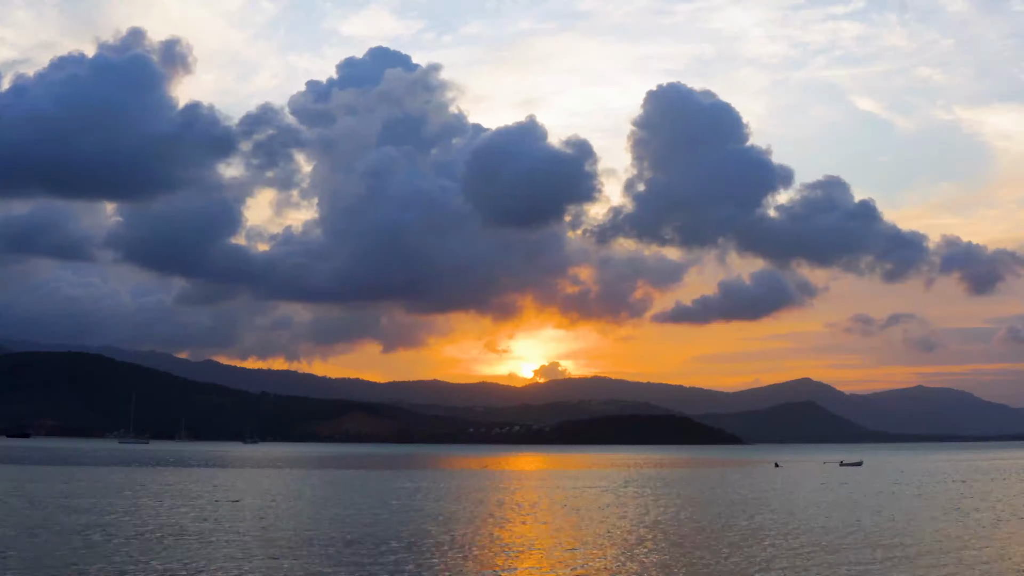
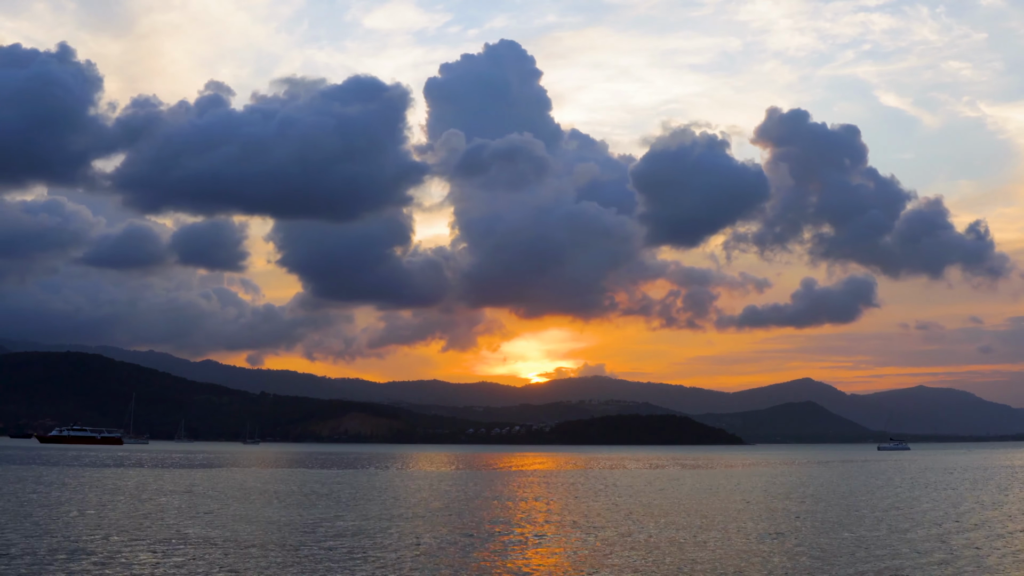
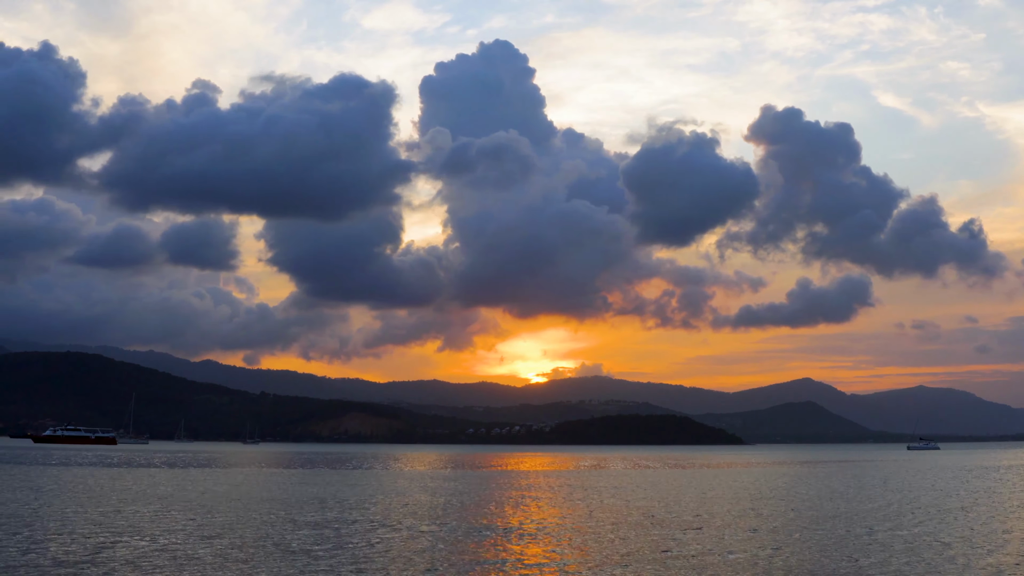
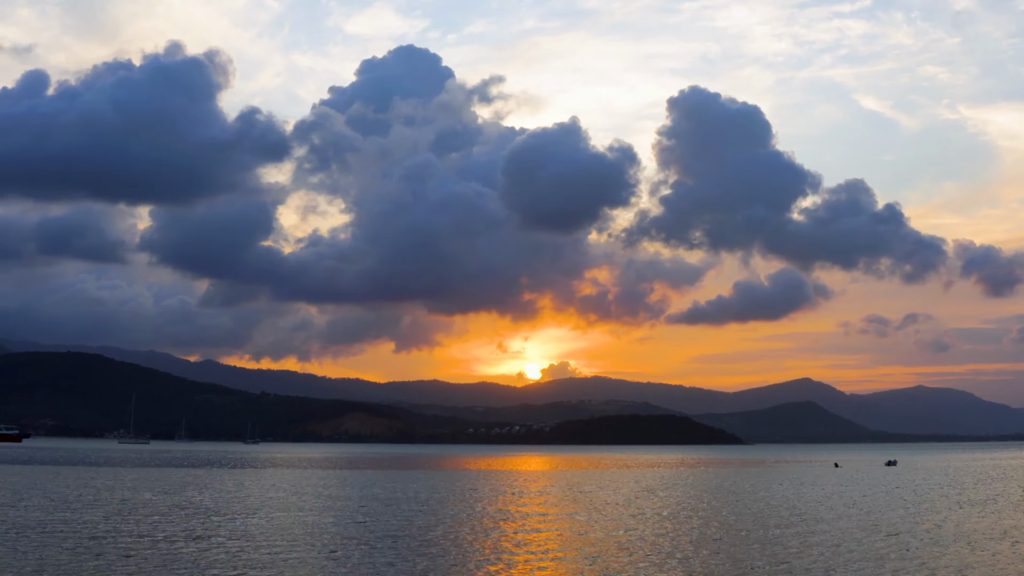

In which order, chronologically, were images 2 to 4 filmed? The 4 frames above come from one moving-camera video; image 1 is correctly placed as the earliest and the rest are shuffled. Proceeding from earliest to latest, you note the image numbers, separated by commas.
4, 3, 2
